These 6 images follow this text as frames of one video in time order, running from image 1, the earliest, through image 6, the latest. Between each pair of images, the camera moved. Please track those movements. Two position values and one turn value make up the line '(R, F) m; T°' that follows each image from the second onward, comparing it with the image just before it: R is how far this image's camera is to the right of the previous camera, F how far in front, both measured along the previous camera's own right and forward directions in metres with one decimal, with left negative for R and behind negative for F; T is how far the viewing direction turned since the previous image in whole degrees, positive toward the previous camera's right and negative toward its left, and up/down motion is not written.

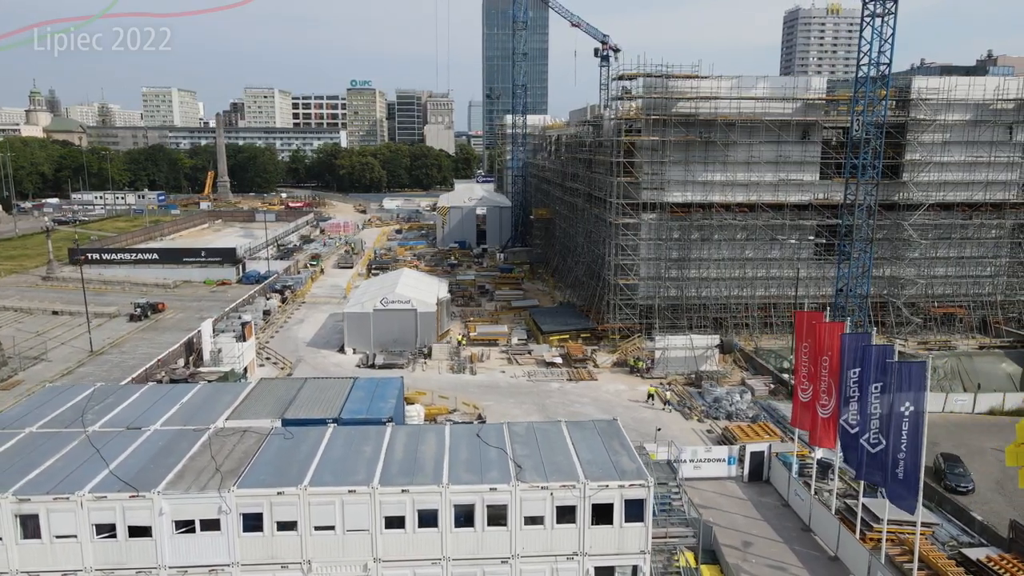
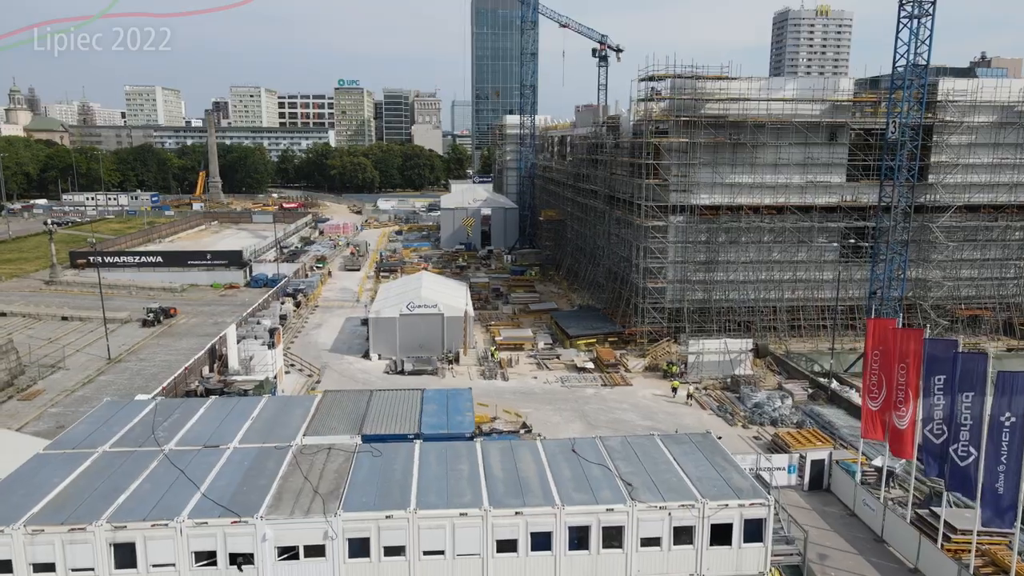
(-1.9, +0.5) m; +1°
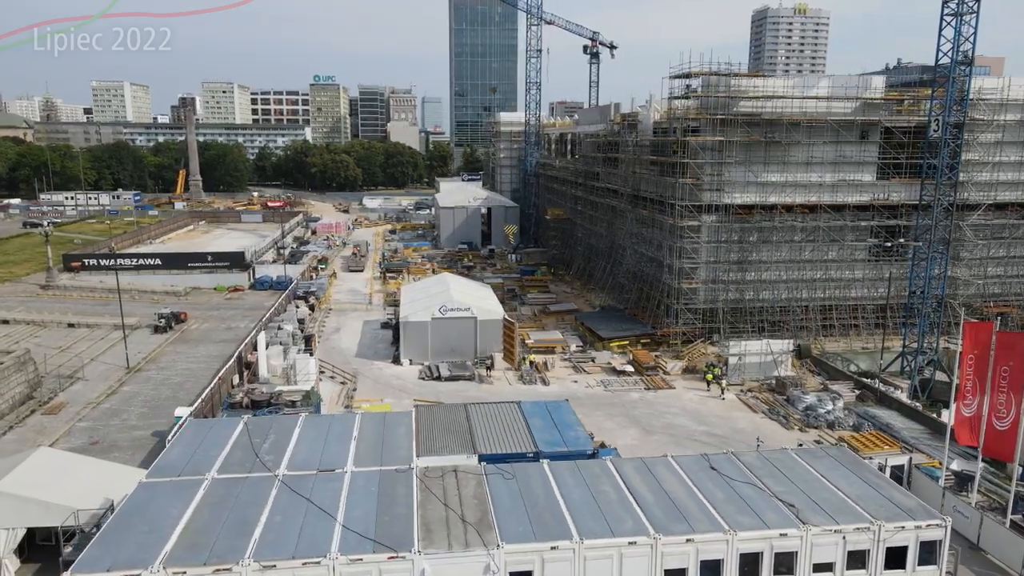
(-2.5, +0.8) m; +2°
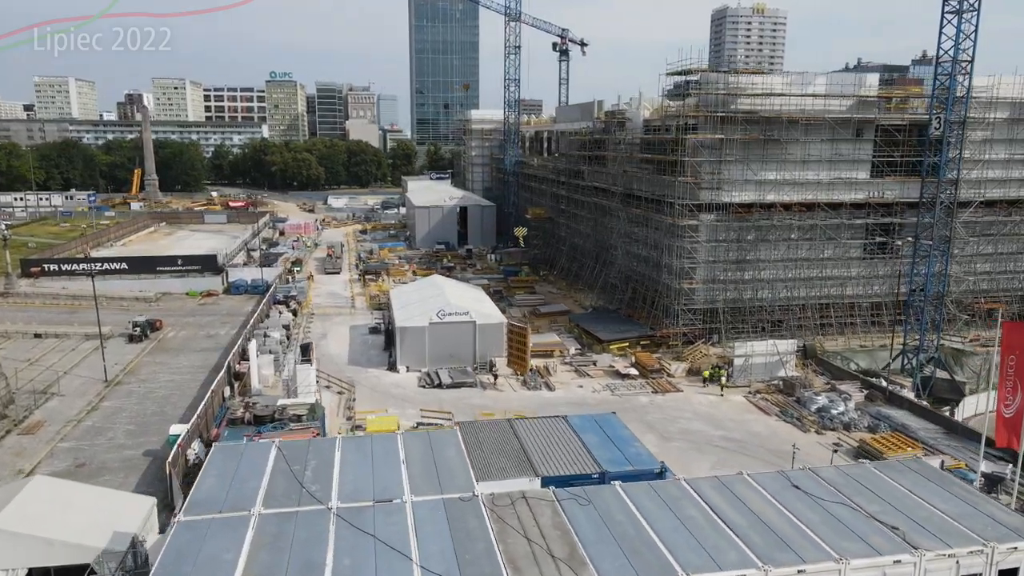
(-1.6, +0.9) m; +3°
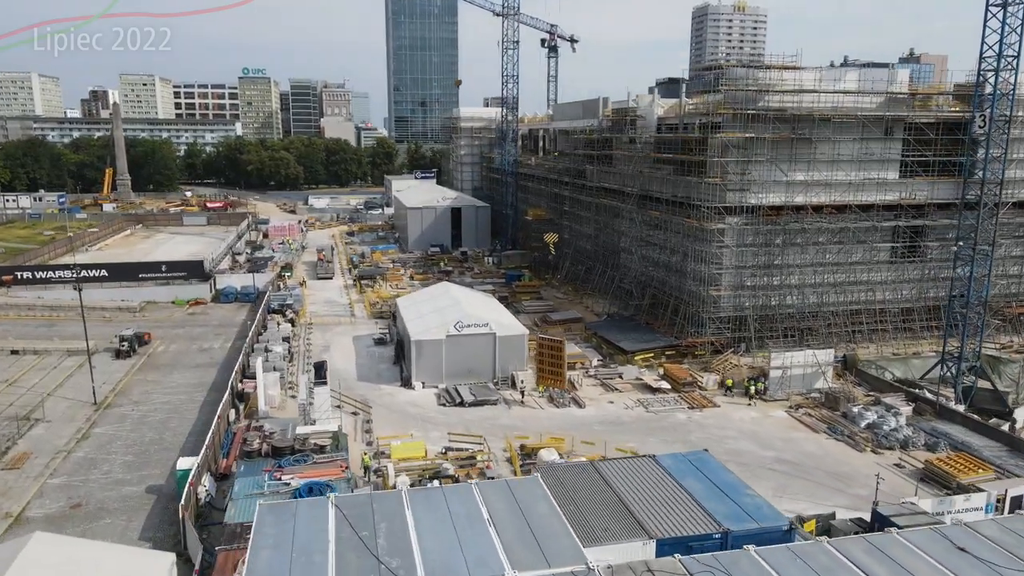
(-1.7, +1.8) m; +2°
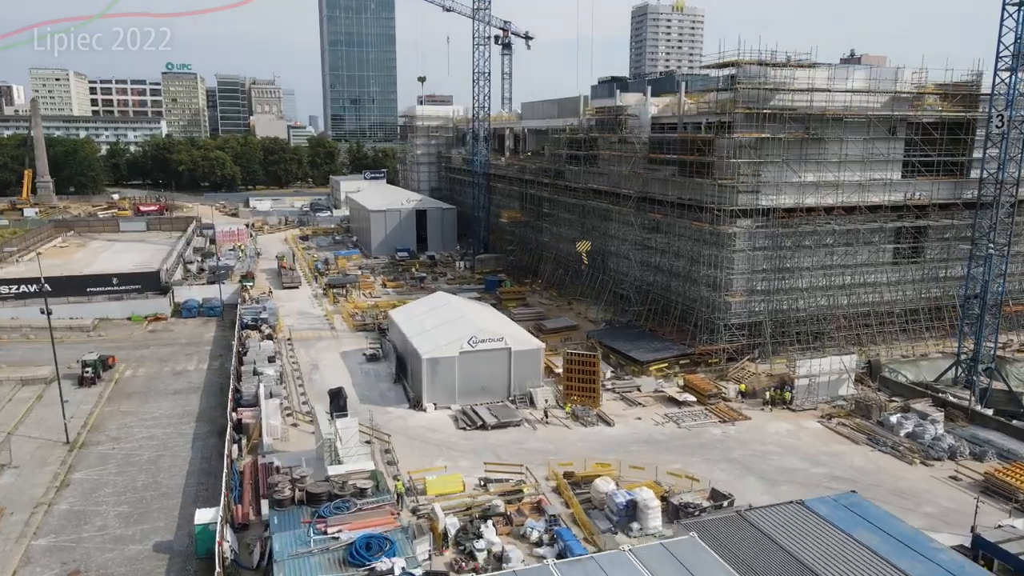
(-2.8, +1.8) m; +5°
